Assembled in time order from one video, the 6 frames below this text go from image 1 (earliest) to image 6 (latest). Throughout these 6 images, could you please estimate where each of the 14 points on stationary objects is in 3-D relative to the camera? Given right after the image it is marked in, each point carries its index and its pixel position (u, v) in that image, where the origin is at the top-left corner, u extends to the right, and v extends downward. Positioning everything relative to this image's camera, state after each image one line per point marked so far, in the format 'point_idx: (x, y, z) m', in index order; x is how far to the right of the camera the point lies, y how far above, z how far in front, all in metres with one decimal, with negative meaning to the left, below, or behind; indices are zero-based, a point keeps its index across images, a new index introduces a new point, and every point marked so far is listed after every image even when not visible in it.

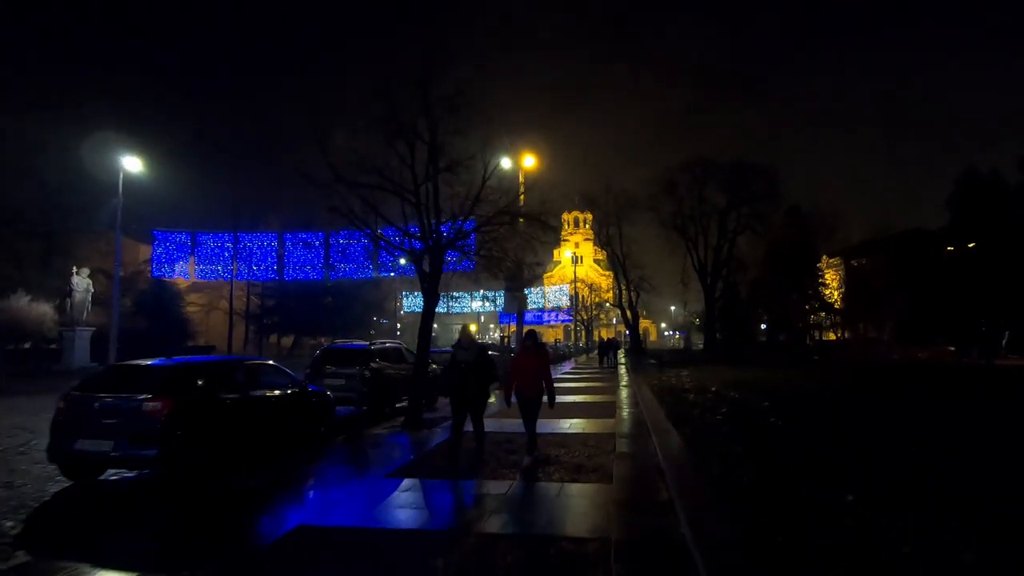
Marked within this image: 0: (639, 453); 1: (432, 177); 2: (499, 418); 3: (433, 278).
0: (+2.3, -3.0, +9.8) m
1: (-2.1, +2.9, +13.9) m
2: (-0.5, -3.5, +14.0) m
3: (-2.2, +0.2, +14.2) m
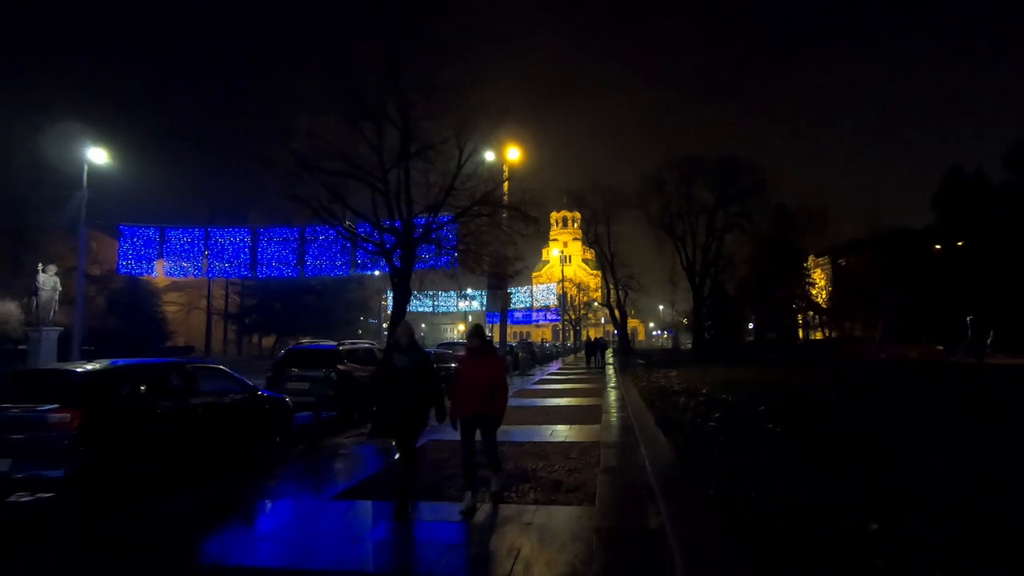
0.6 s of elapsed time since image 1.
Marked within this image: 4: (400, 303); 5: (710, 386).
0: (+1.9, -2.9, +8.8) m
1: (-2.6, +3.0, +12.9) m
2: (-1.0, -3.4, +13.0) m
3: (-2.7, +0.3, +13.2) m
4: (-2.7, -0.3, +13.0) m
5: (+6.9, -3.4, +18.6) m
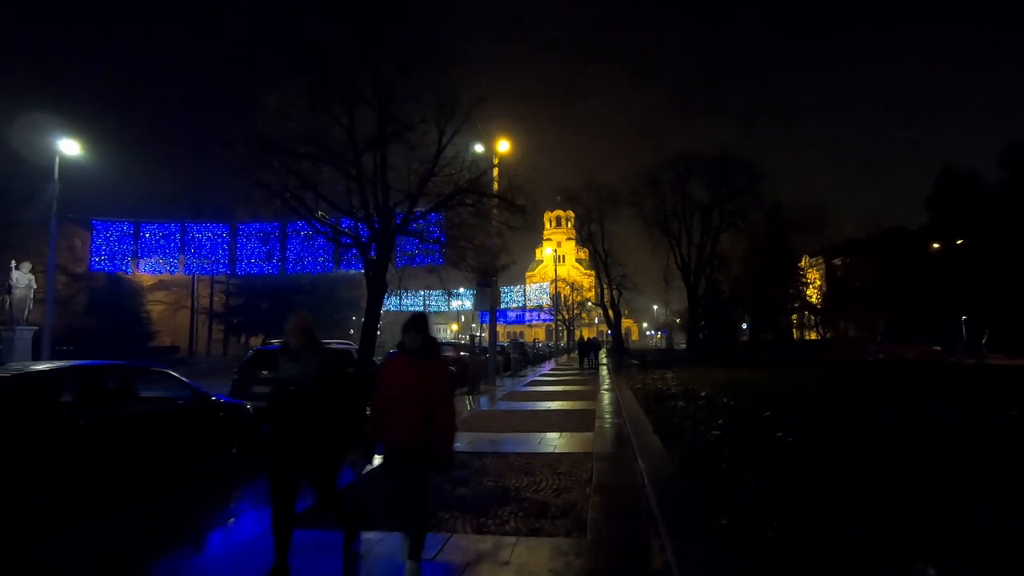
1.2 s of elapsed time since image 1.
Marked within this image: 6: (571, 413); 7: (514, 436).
0: (+1.6, -2.8, +7.8) m
1: (-2.9, +3.1, +11.8) m
2: (-1.3, -3.3, +11.9) m
3: (-3.0, +0.4, +12.1) m
4: (-3.0, -0.2, +11.9) m
5: (+6.5, -3.3, +17.6) m
6: (+1.6, -3.4, +14.5) m
7: (+0.1, -3.2, +11.6) m
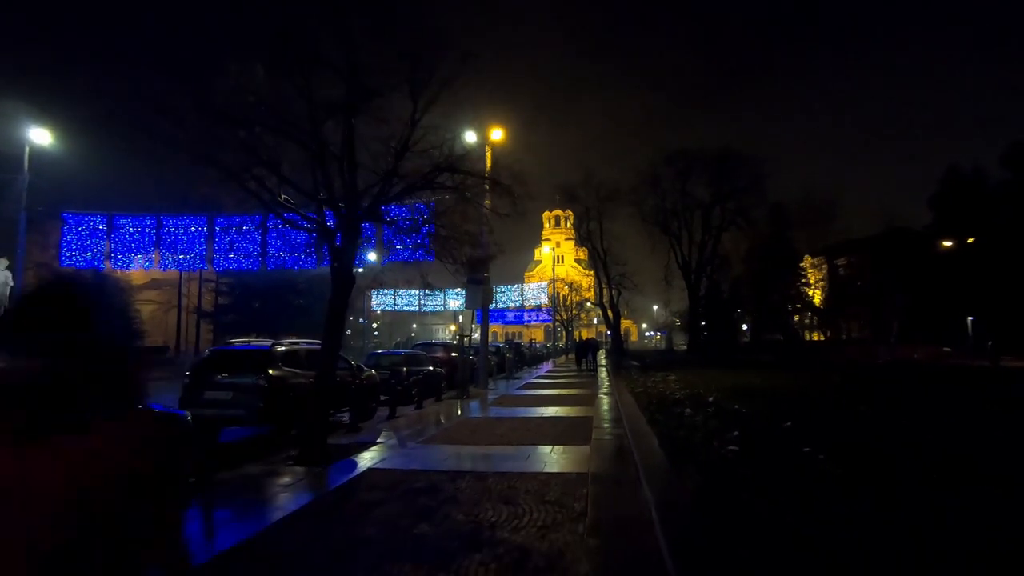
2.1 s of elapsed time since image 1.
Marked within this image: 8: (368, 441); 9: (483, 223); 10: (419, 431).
0: (+1.3, -2.7, +6.4) m
1: (-3.2, +3.2, +10.4) m
2: (-1.6, -3.1, +10.5) m
3: (-3.3, +0.6, +10.7) m
4: (-3.3, -0.1, +10.5) m
5: (+6.2, -3.2, +16.2) m
6: (+1.3, -3.2, +13.1) m
7: (-0.2, -3.0, +10.2) m
8: (-3.0, -3.2, +11.4) m
9: (-0.7, +1.6, +13.6) m
10: (-2.2, -3.4, +12.8) m
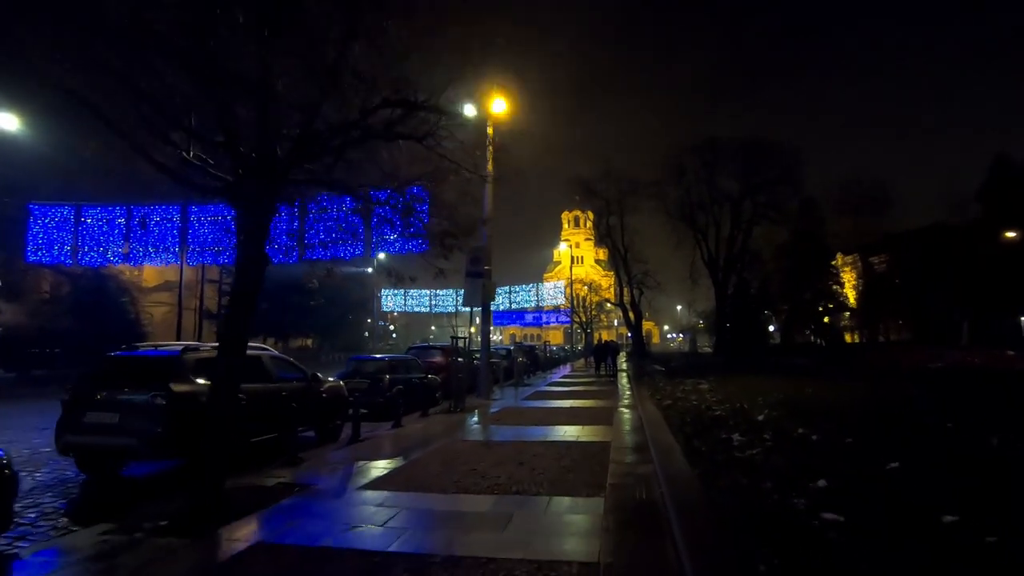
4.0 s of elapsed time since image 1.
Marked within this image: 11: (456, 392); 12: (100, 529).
0: (+0.9, -2.4, +3.3) m
1: (-3.4, +3.5, +7.5) m
2: (-1.8, -2.9, +7.5) m
3: (-3.5, +0.8, +7.8) m
4: (-3.6, +0.1, +7.5) m
5: (+6.2, -2.9, +12.9) m
6: (+1.2, -3.0, +10.0) m
7: (-0.5, -2.8, +7.1) m
8: (-3.2, -3.0, +8.4) m
9: (-0.9, +1.9, +10.6) m
10: (-2.4, -3.2, +9.8) m
11: (-1.9, -3.5, +18.3) m
12: (-4.8, -2.8, +6.4) m
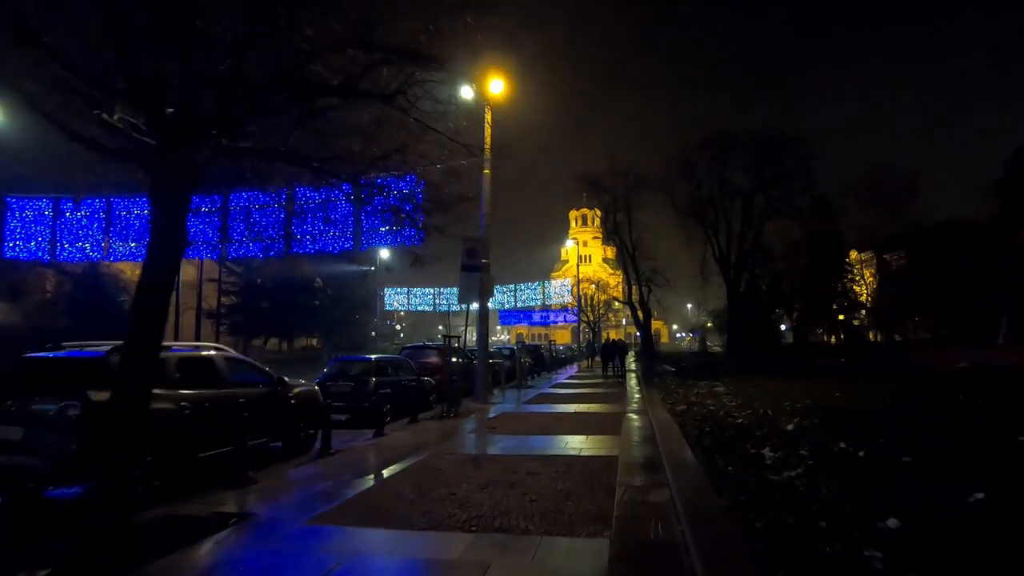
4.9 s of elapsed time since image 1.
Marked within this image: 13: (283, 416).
0: (+0.7, -2.3, +1.8) m
1: (-3.6, +3.6, +6.0) m
2: (-2.0, -2.7, +6.1) m
3: (-3.7, +1.0, +6.4) m
4: (-3.8, +0.3, +6.1) m
5: (+6.1, -2.8, +11.4) m
6: (+1.0, -2.8, +8.5) m
7: (-0.6, -2.6, +5.7) m
8: (-3.4, -2.9, +7.0) m
9: (-1.0, +2.0, +9.2) m
10: (-2.5, -3.0, +8.4) m
11: (-1.9, -3.4, +16.9) m
12: (-5.0, -2.7, +5.0) m
13: (-4.3, -2.4, +10.2) m
